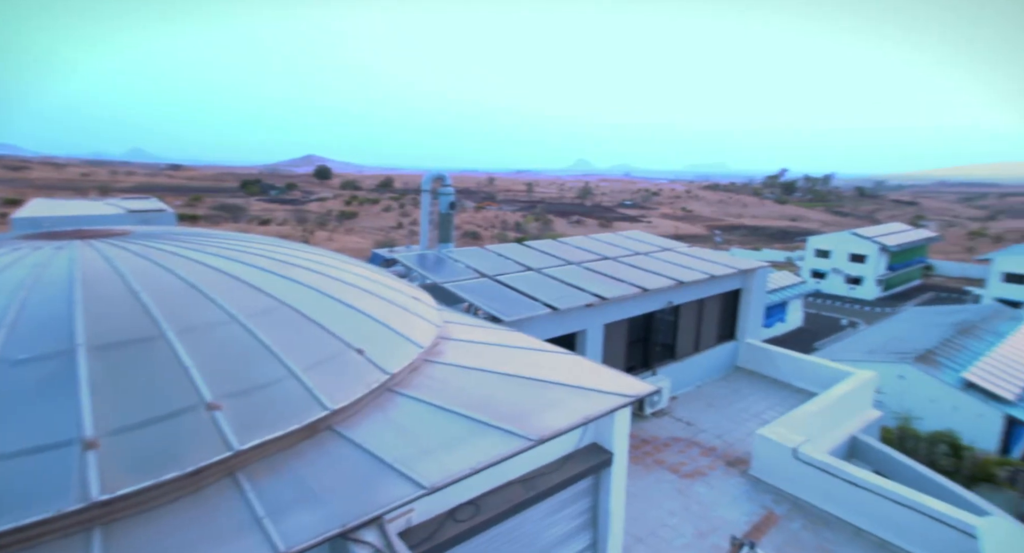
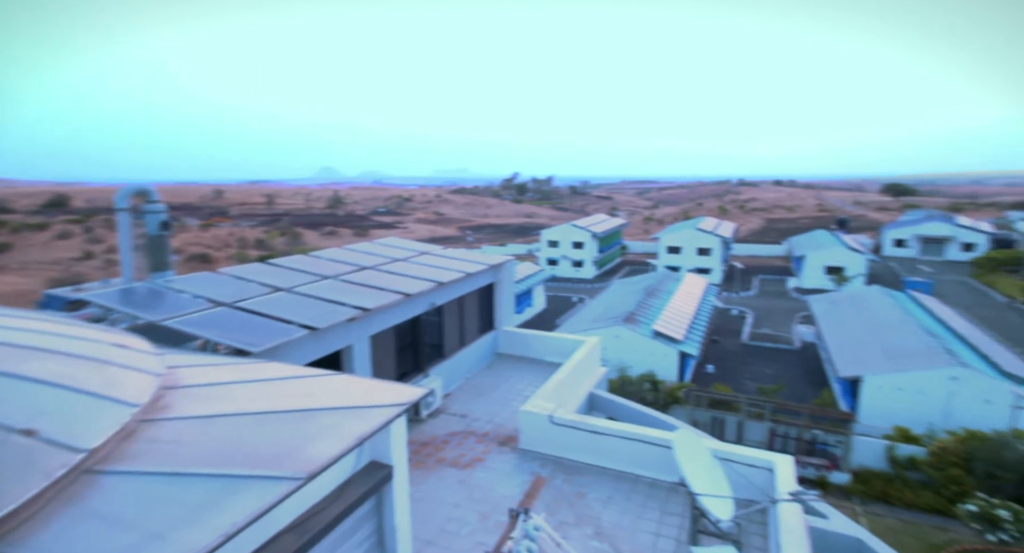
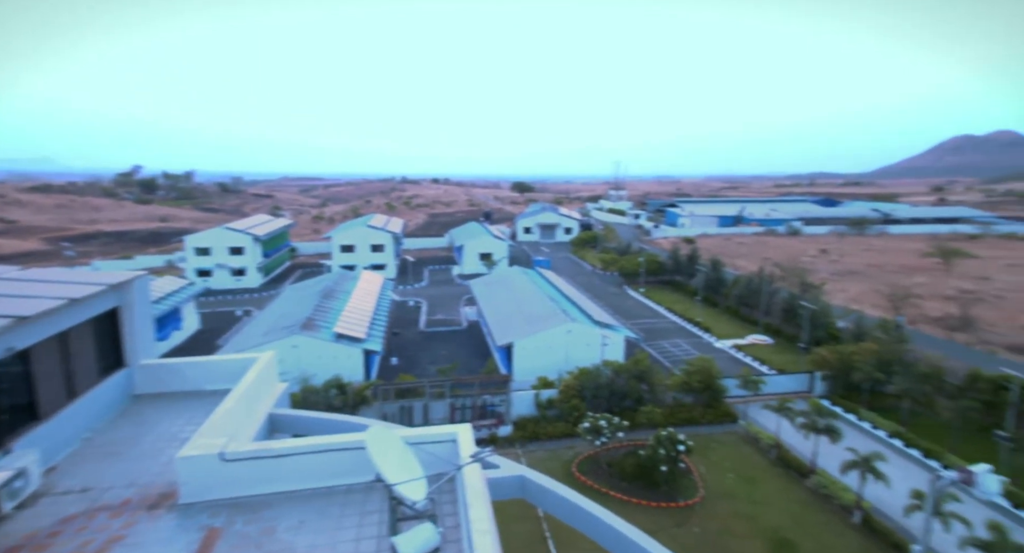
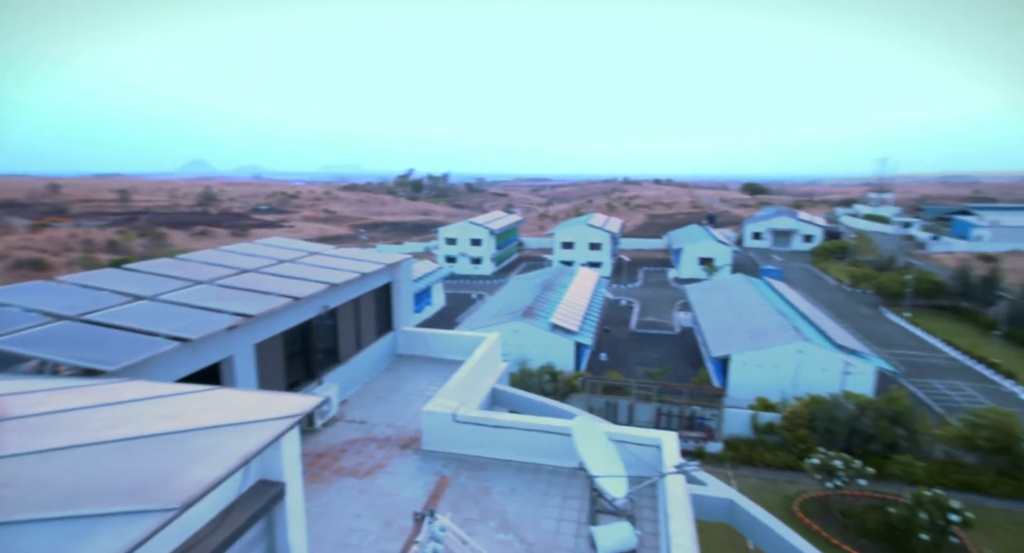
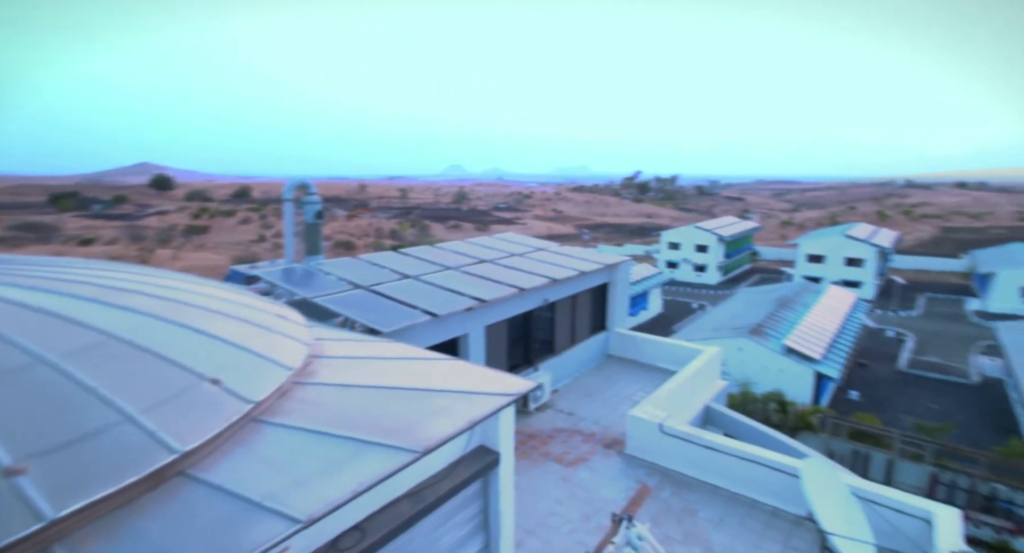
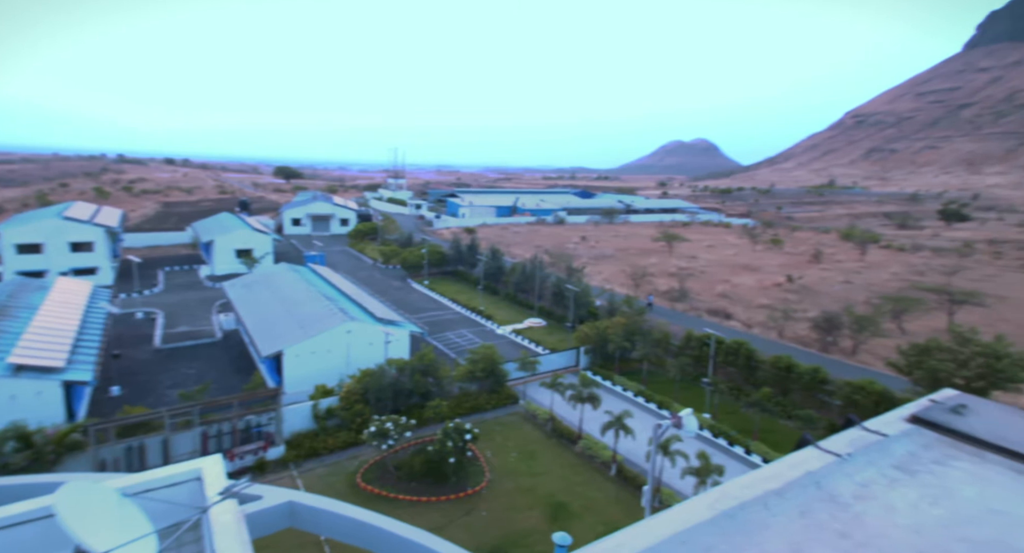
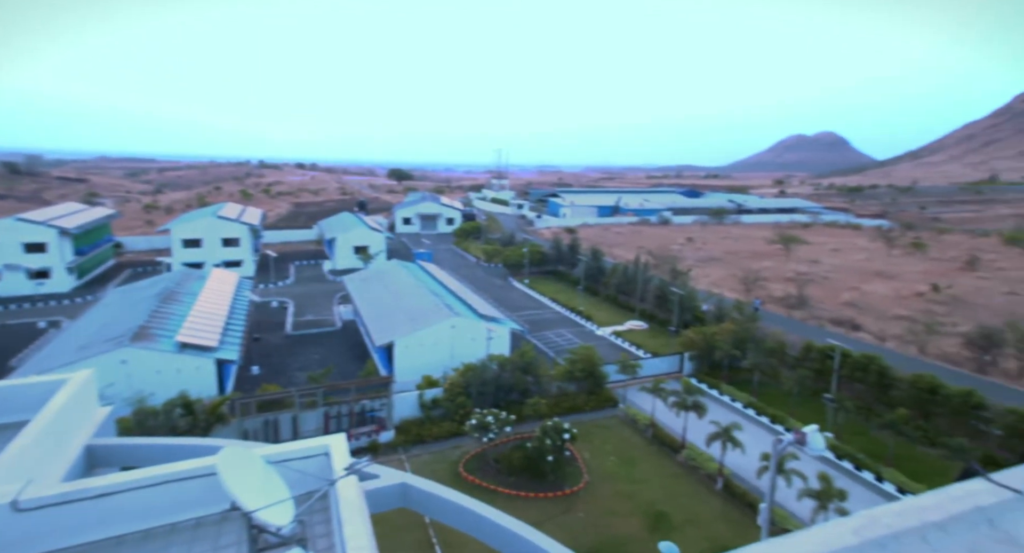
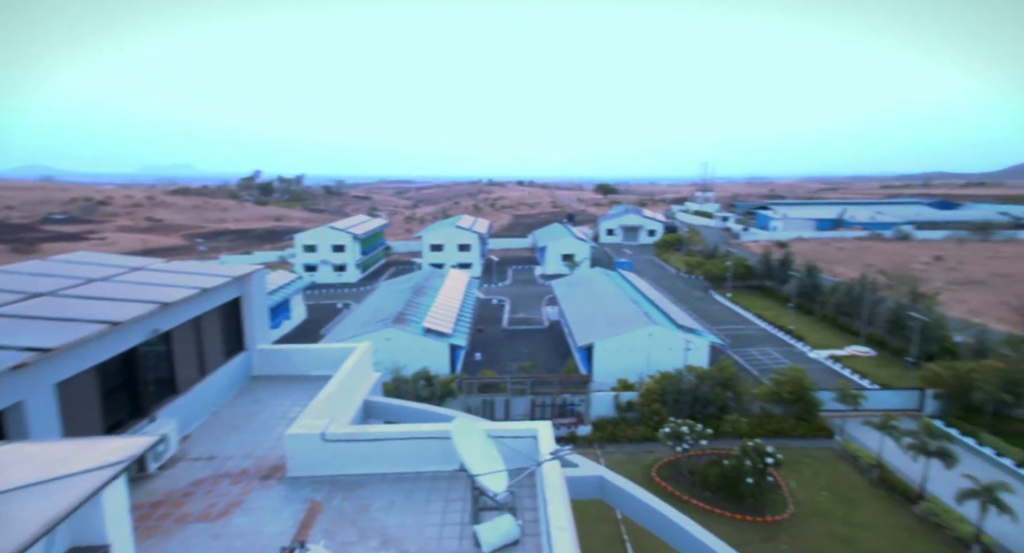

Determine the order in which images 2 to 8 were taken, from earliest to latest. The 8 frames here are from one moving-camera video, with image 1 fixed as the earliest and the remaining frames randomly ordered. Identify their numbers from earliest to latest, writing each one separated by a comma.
5, 2, 4, 8, 3, 7, 6
